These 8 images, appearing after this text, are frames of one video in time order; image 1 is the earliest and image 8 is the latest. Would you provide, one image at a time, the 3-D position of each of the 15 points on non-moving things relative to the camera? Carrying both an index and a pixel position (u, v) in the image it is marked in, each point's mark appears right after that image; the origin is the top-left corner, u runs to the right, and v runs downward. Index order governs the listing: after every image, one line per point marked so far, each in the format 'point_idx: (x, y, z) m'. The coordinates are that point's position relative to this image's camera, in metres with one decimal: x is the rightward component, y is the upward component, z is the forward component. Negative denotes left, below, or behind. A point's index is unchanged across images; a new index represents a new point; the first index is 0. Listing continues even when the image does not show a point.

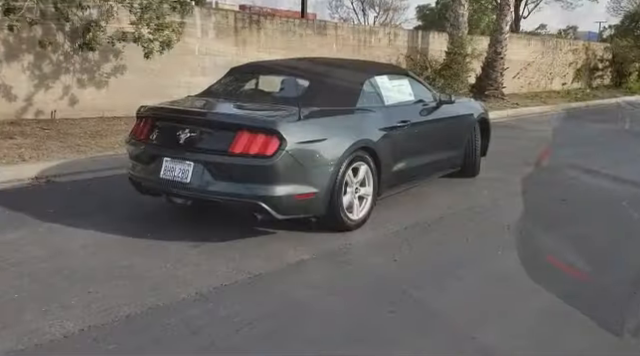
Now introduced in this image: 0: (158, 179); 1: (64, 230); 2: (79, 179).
0: (-1.4, 0.0, +5.3) m
1: (-2.2, -0.4, +5.4) m
2: (-2.8, 0.0, +7.4) m
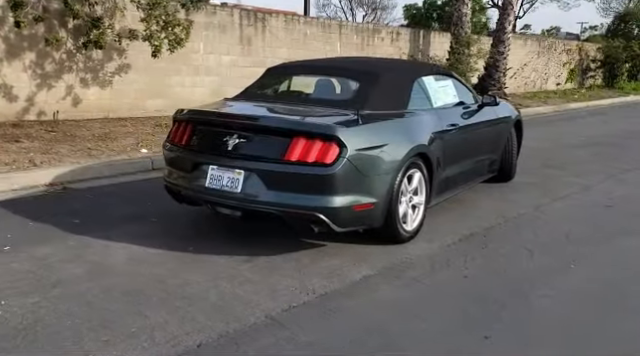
0: (-0.9, -0.1, +4.9) m
1: (-1.8, -0.5, +5.0) m
2: (-2.5, -0.1, +7.0) m
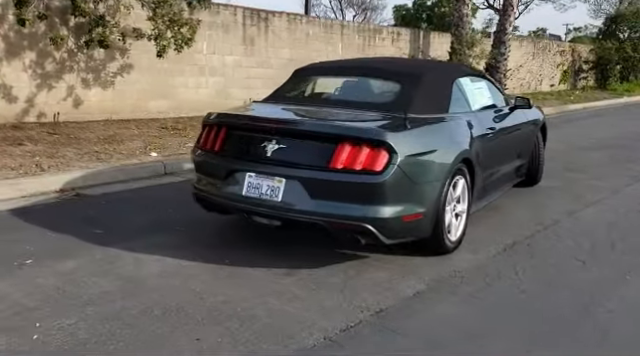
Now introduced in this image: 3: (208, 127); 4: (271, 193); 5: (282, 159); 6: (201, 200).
0: (-0.6, -0.1, +4.6) m
1: (-1.5, -0.6, +4.7) m
2: (-2.2, -0.2, +6.7) m
3: (-0.9, +0.4, +5.0) m
4: (-0.3, -0.1, +4.4) m
5: (-0.3, +0.1, +4.4) m
6: (-1.0, -0.2, +5.0) m
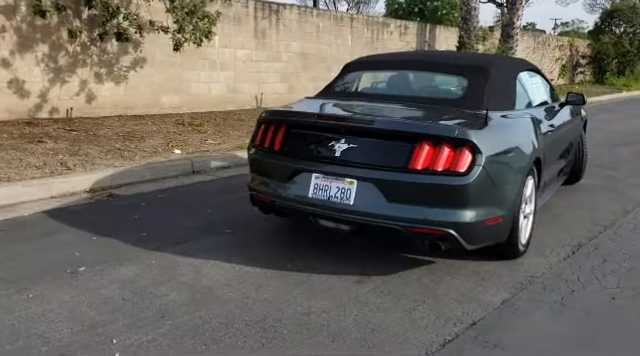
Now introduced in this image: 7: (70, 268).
0: (-0.1, -0.1, +4.3) m
1: (-1.0, -0.6, +4.4) m
2: (-1.8, -0.2, +6.4) m
3: (-0.4, +0.4, +4.7) m
4: (+0.1, -0.1, +4.2) m
5: (+0.2, +0.1, +4.2) m
6: (-0.5, -0.2, +4.8) m
7: (-1.7, -0.6, +4.2) m
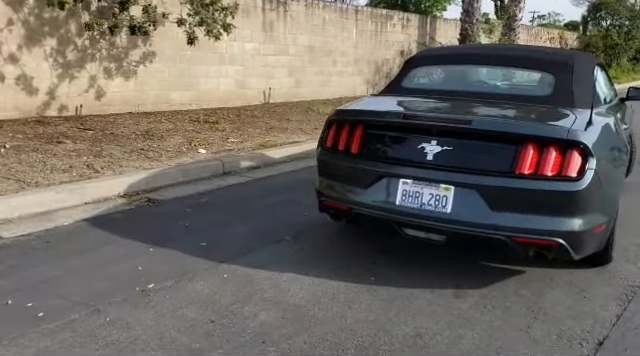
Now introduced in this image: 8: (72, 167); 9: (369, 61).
0: (+0.4, -0.2, +4.0) m
1: (-0.4, -0.6, +4.1) m
2: (-1.3, -0.2, +6.0) m
3: (+0.1, +0.4, +4.4) m
4: (+0.7, -0.2, +3.8) m
5: (+0.8, +0.1, +3.8) m
6: (+0.1, -0.2, +4.4) m
7: (-1.1, -0.7, +3.9) m
8: (-2.6, +0.1, +6.5) m
9: (+1.3, +3.1, +16.4) m
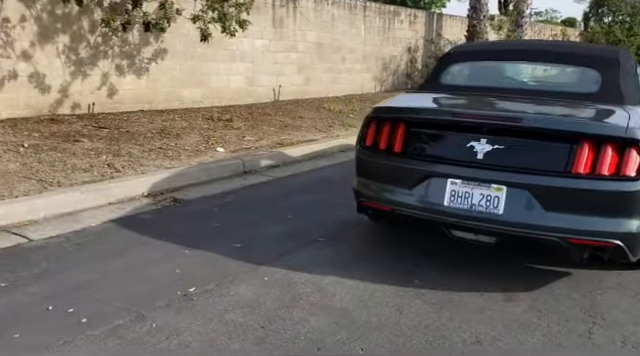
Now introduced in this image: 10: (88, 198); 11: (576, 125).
0: (+0.7, -0.2, +3.9) m
1: (-0.2, -0.6, +4.0) m
2: (-1.0, -0.2, +5.9) m
3: (+0.4, +0.4, +4.3) m
4: (+1.0, -0.2, +3.7) m
5: (+1.1, +0.1, +3.7) m
6: (+0.3, -0.2, +4.3) m
7: (-0.8, -0.7, +3.7) m
8: (-2.3, +0.1, +6.3) m
9: (+1.5, +3.1, +16.3) m
10: (-2.0, -0.2, +5.5) m
11: (+1.5, +0.3, +3.6) m
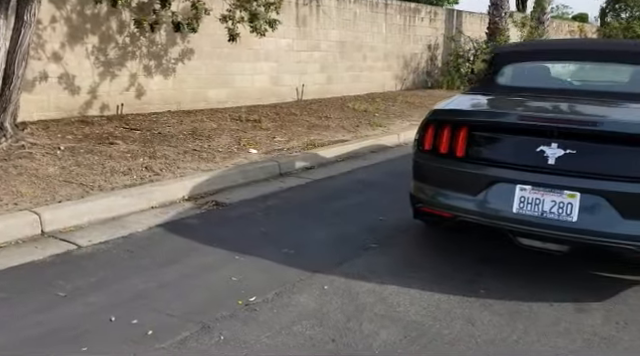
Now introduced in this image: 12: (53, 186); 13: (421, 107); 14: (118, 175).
0: (+1.1, -0.2, +3.8) m
1: (+0.2, -0.7, +3.9) m
2: (-0.6, -0.2, +5.8) m
3: (+0.7, +0.3, +4.2) m
4: (+1.4, -0.2, +3.6) m
5: (+1.4, +0.1, +3.6) m
6: (+0.7, -0.2, +4.2) m
7: (-0.5, -0.7, +3.6) m
8: (-1.9, +0.1, +6.3) m
9: (+2.0, +3.2, +16.1) m
10: (-1.6, -0.2, +5.4) m
11: (+1.8, +0.3, +3.5) m
12: (-2.4, -0.1, +5.6) m
13: (+2.1, +1.5, +12.9) m
14: (-2.0, 0.0, +6.0) m
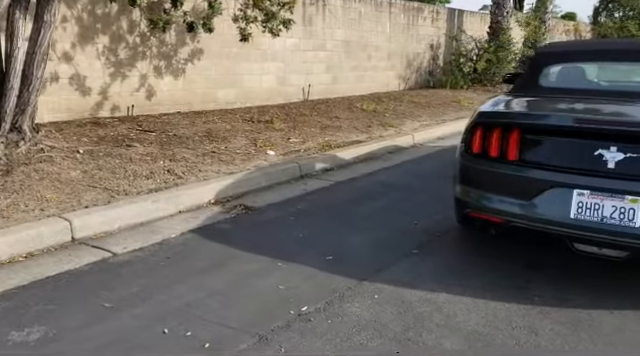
0: (+1.4, -0.2, +3.7) m
1: (+0.5, -0.7, +3.8) m
2: (-0.3, -0.2, +5.7) m
3: (+1.0, +0.3, +4.1) m
4: (+1.7, -0.2, +3.5) m
5: (+1.7, 0.0, +3.5) m
6: (+1.0, -0.3, +4.1) m
7: (-0.2, -0.7, +3.5) m
8: (-1.6, +0.1, +6.1) m
9: (+2.1, +3.2, +16.1) m
10: (-1.3, -0.2, +5.3) m
11: (+2.1, +0.2, +3.4) m
12: (-2.1, -0.1, +5.4) m
13: (+2.2, +1.5, +12.8) m
14: (-1.7, 0.0, +5.9) m
